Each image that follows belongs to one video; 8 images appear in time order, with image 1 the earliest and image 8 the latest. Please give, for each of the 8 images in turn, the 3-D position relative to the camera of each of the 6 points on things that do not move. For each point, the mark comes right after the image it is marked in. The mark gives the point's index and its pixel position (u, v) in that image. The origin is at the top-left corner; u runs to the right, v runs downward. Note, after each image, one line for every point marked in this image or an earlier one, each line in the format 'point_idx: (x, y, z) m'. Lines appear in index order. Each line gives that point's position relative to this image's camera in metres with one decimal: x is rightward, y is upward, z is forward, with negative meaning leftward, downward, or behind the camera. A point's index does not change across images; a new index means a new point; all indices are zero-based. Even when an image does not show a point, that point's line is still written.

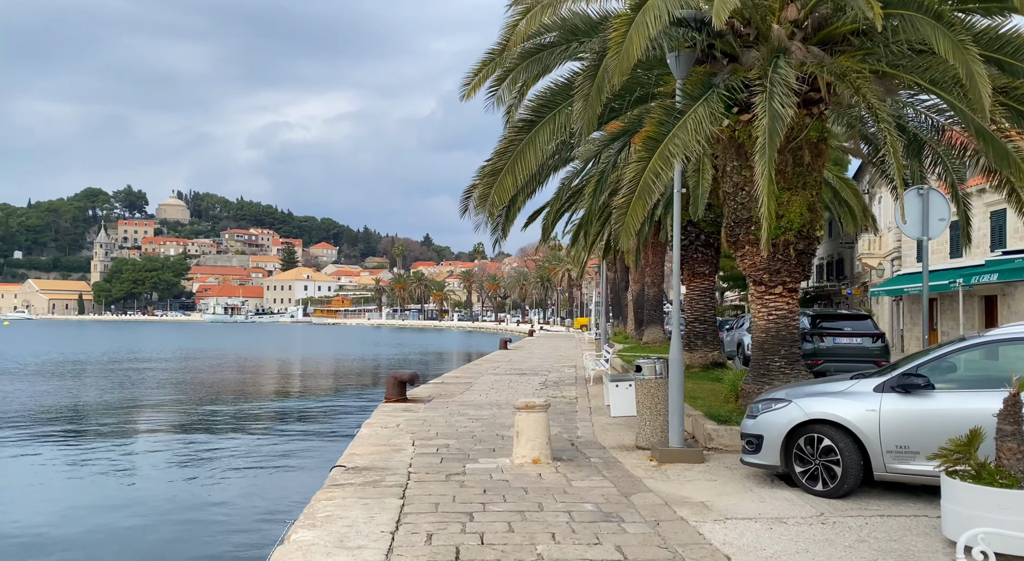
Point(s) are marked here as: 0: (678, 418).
0: (+1.7, -1.4, +9.6) m
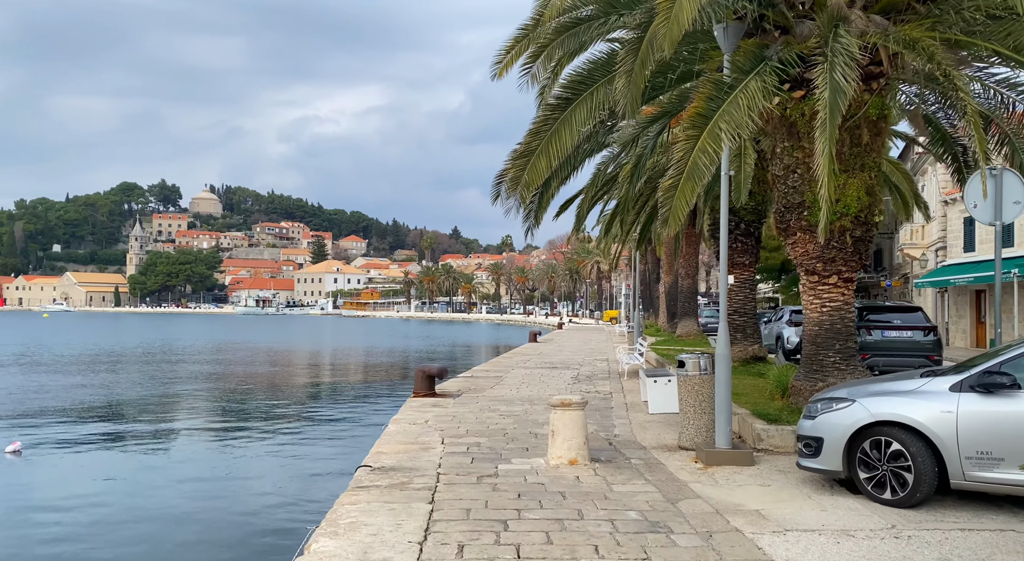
0: (+2.1, -1.3, +9.0) m
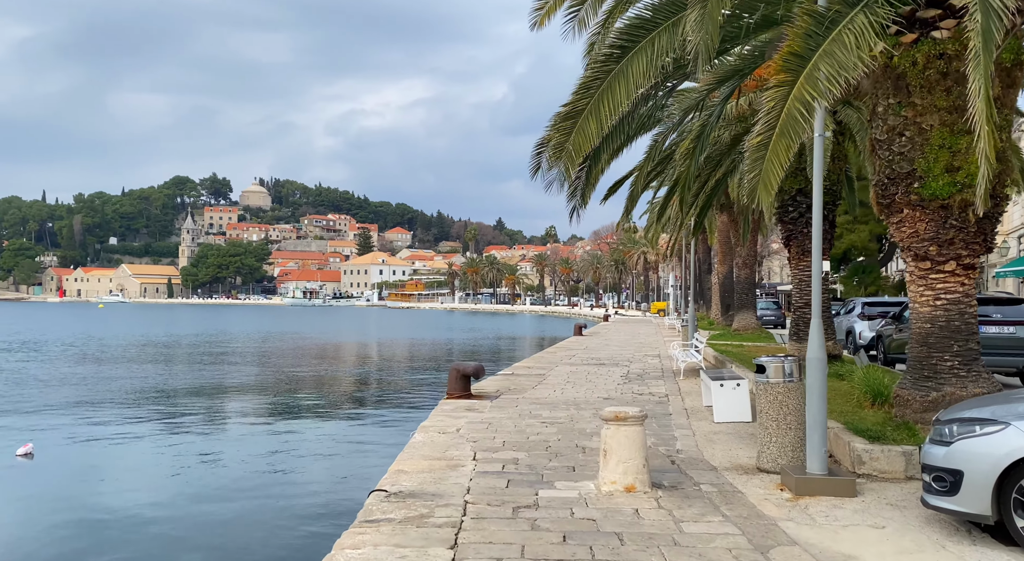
0: (+2.4, -1.2, +7.3) m
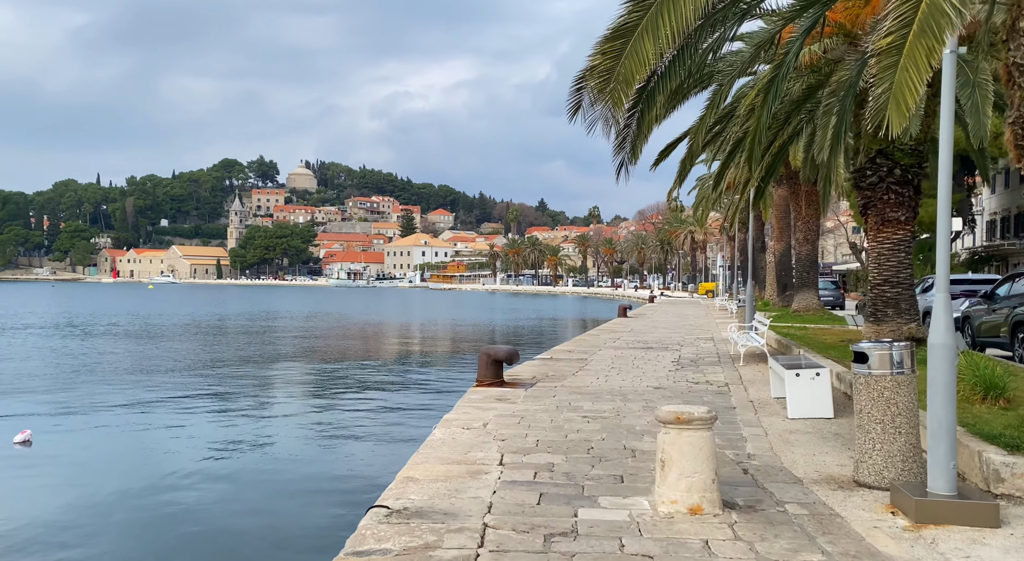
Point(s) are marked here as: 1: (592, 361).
0: (+2.6, -1.0, +5.6) m
1: (+1.4, -1.4, +16.2) m
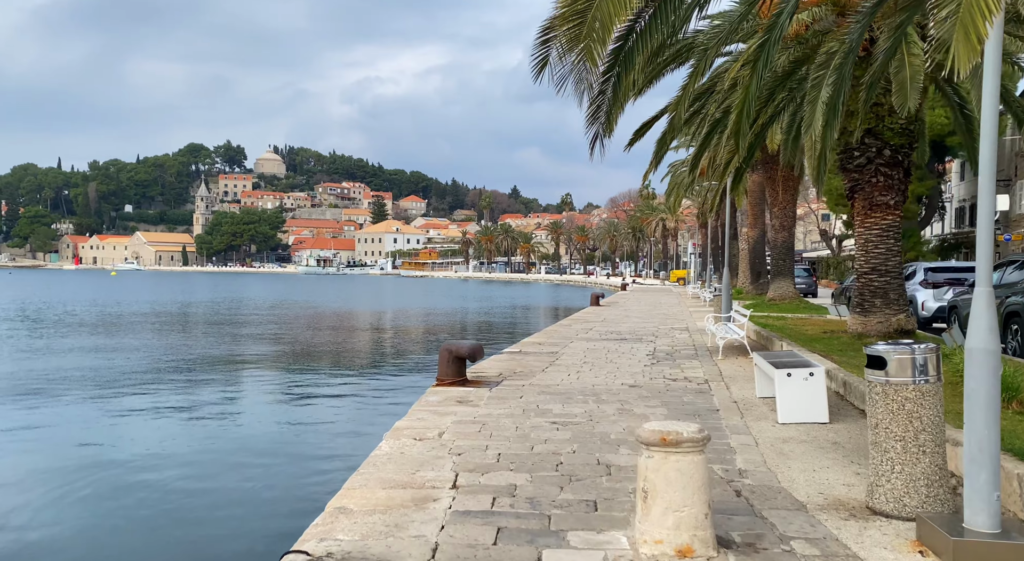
0: (+2.3, -0.9, +4.6) m
1: (+0.8, -1.2, +15.2) m
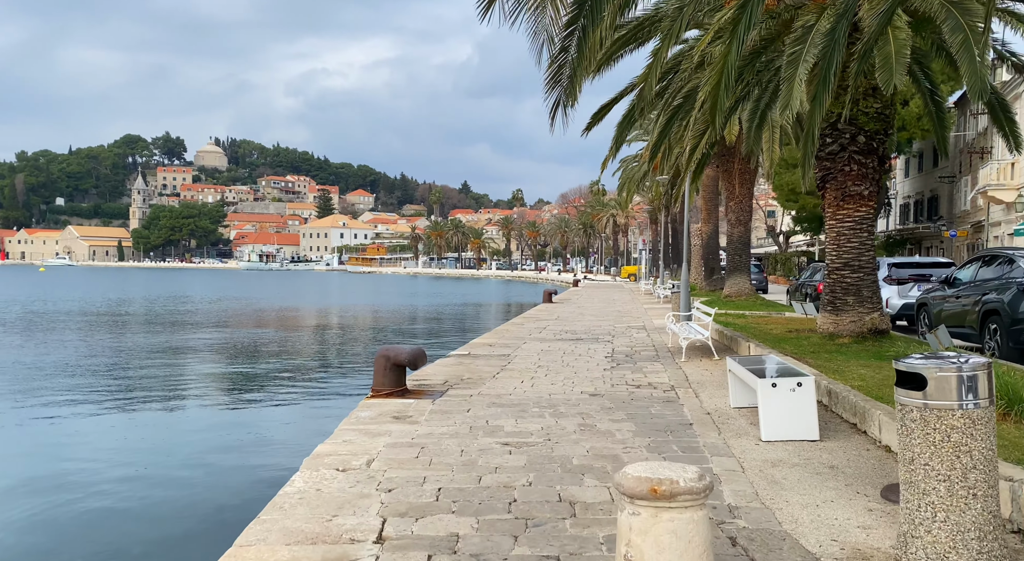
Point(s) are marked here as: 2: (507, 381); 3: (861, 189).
0: (+2.1, -0.9, +3.5) m
1: (0.0, -1.2, +14.0) m
2: (-0.1, -1.2, +11.2) m
3: (+4.9, +1.3, +13.1) m
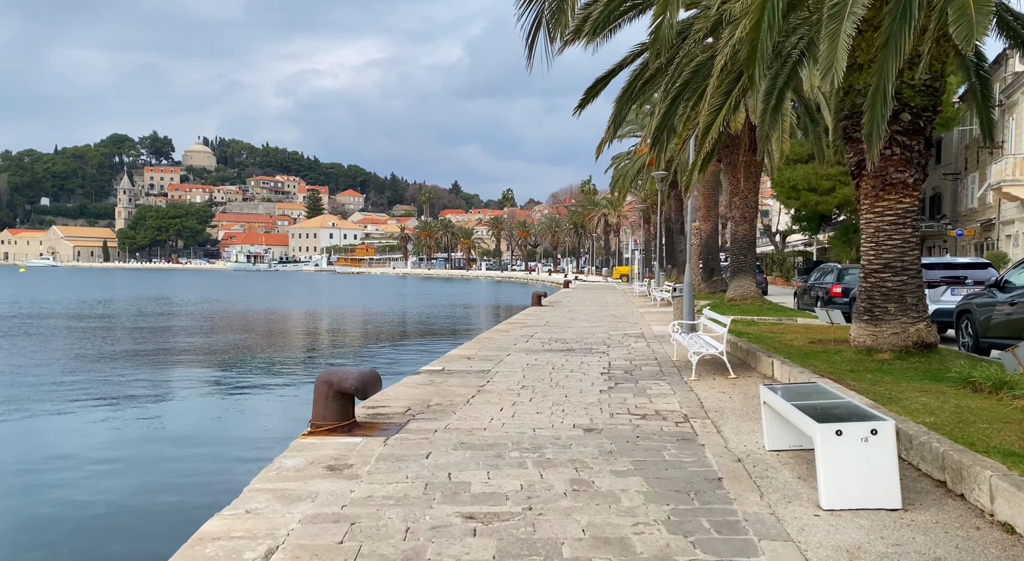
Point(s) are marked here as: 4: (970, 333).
0: (+2.0, -1.0, +1.4) m
1: (-0.2, -1.2, +11.9) m
2: (-0.3, -1.3, +9.2) m
3: (+4.7, +1.2, +11.1) m
4: (+6.9, -0.8, +14.0) m
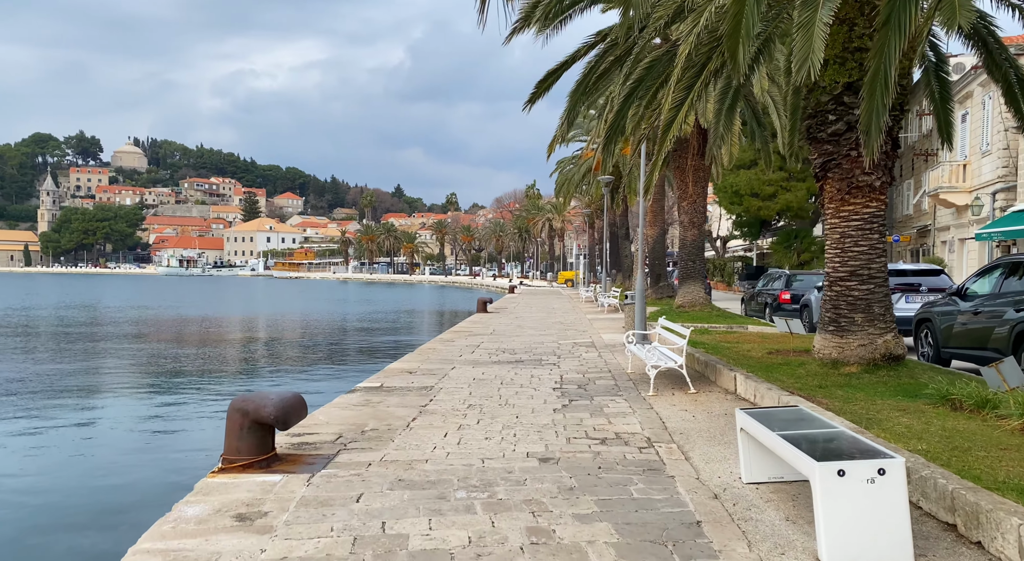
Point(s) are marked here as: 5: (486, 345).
0: (+2.0, -1.0, +0.6) m
1: (-0.9, -1.3, +11.0) m
2: (-0.8, -1.3, +8.2) m
3: (+4.1, +1.1, +10.5) m
4: (+6.1, -0.9, +13.5) m
5: (-0.5, -1.2, +17.2) m
